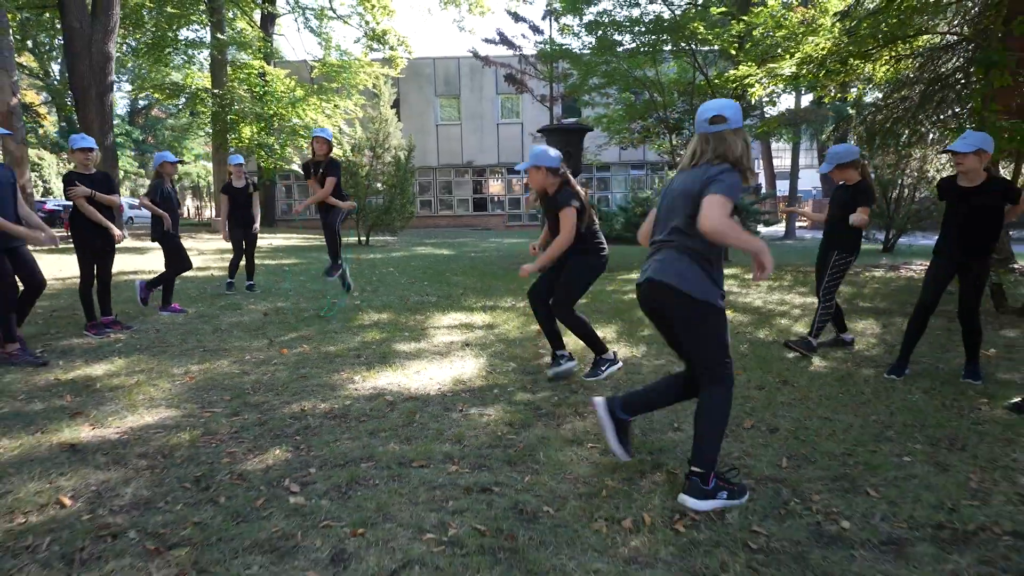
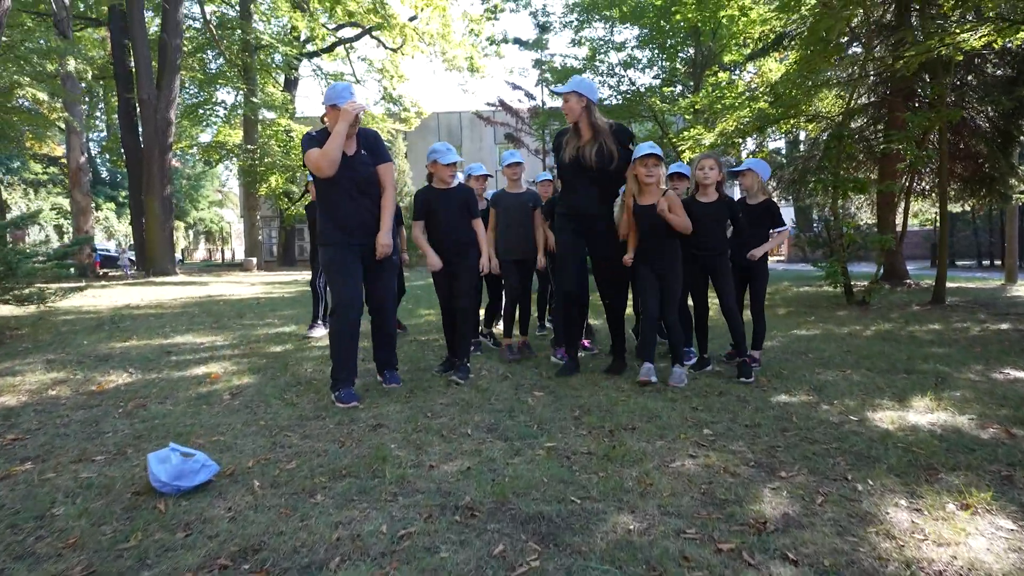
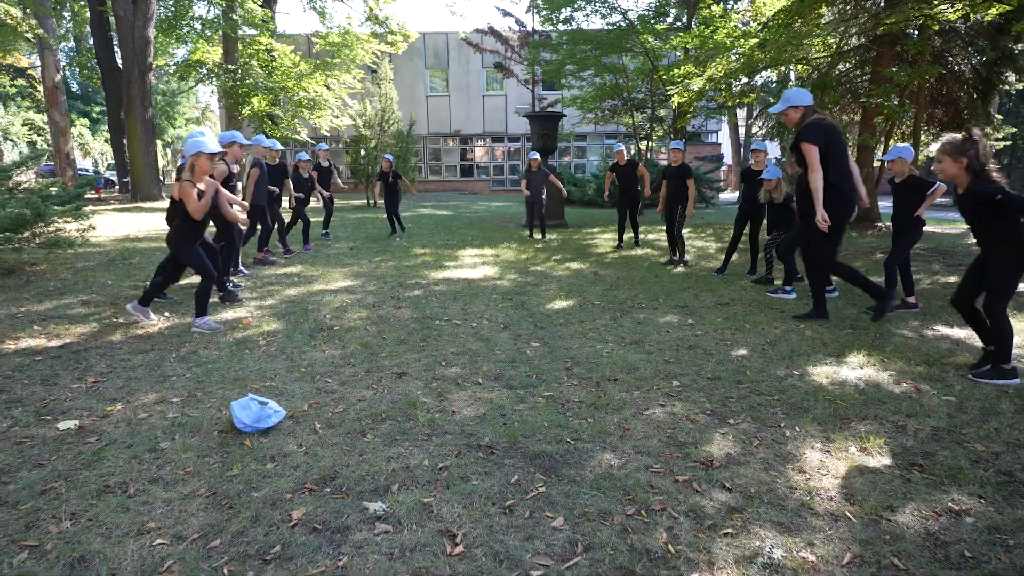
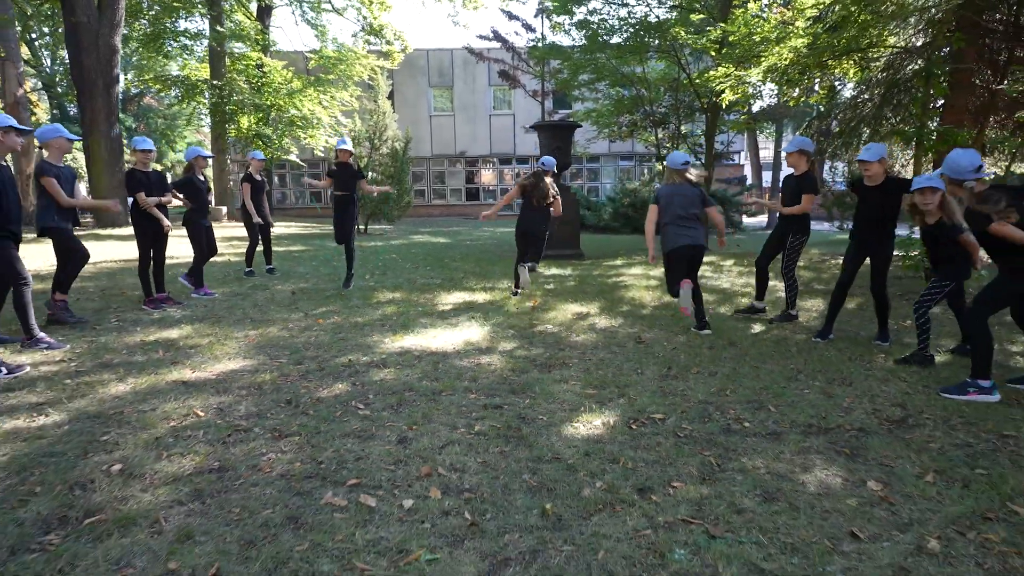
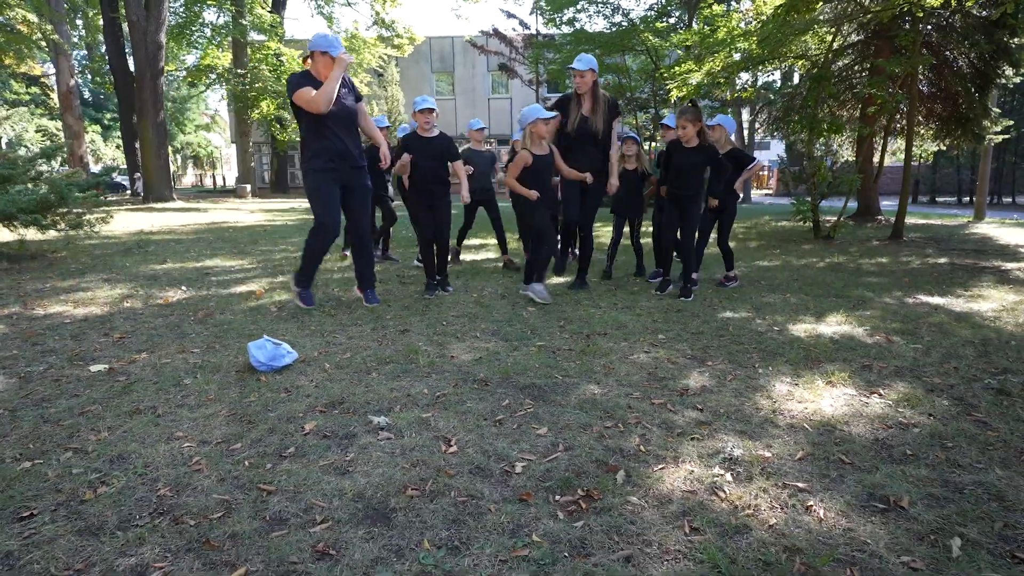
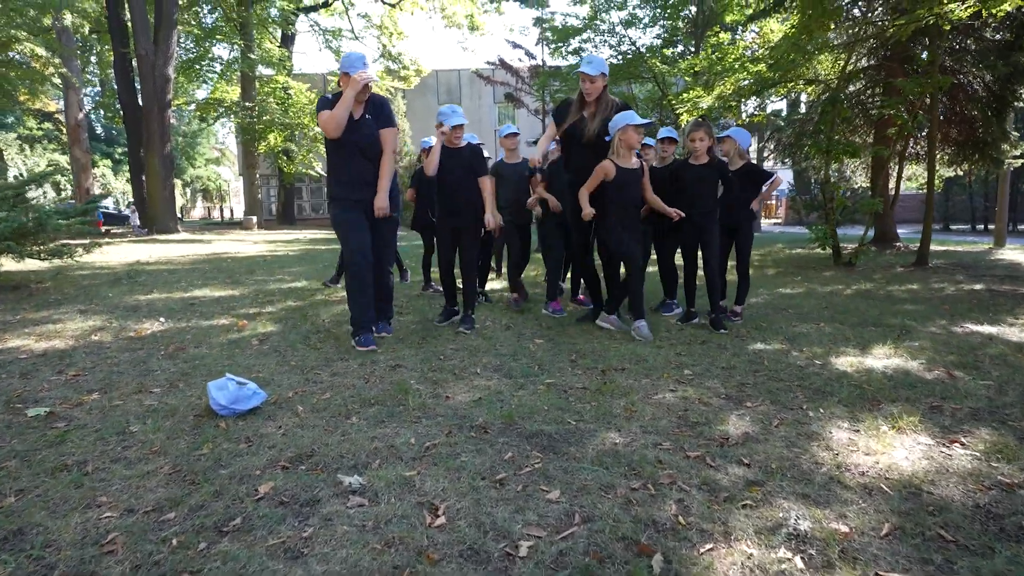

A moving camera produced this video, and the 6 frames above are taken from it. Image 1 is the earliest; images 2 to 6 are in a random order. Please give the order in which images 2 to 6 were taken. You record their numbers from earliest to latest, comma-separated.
4, 3, 5, 6, 2
